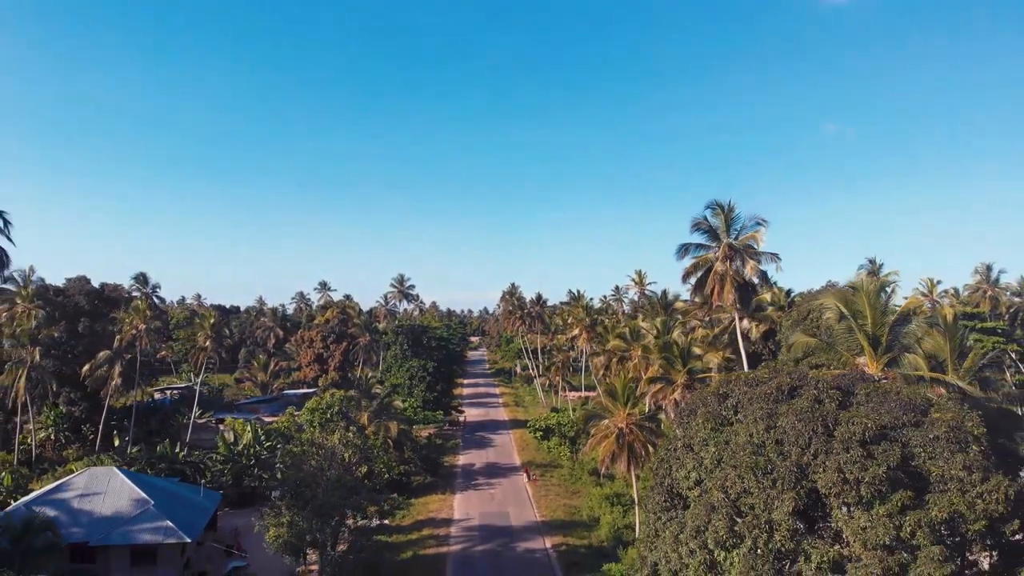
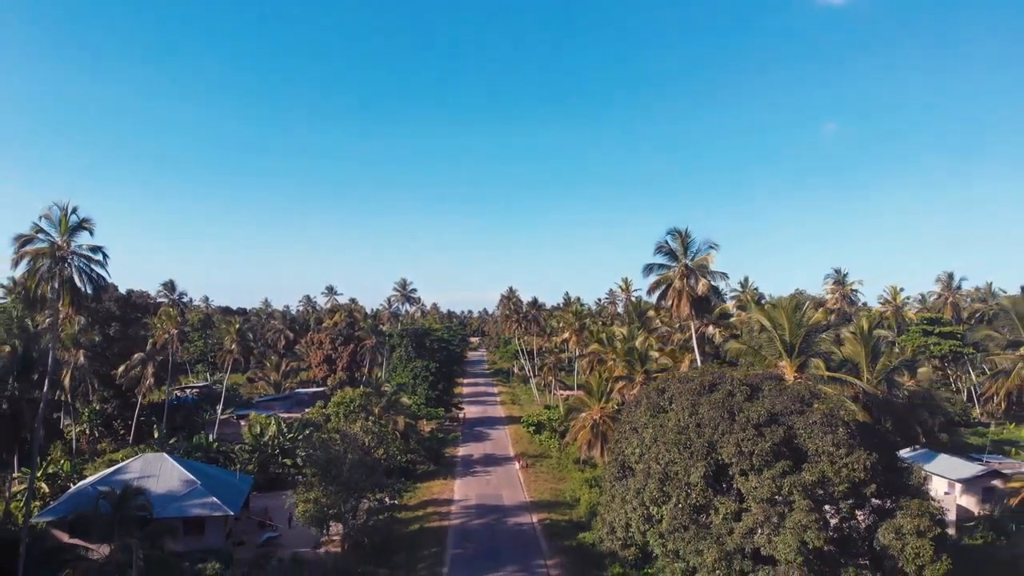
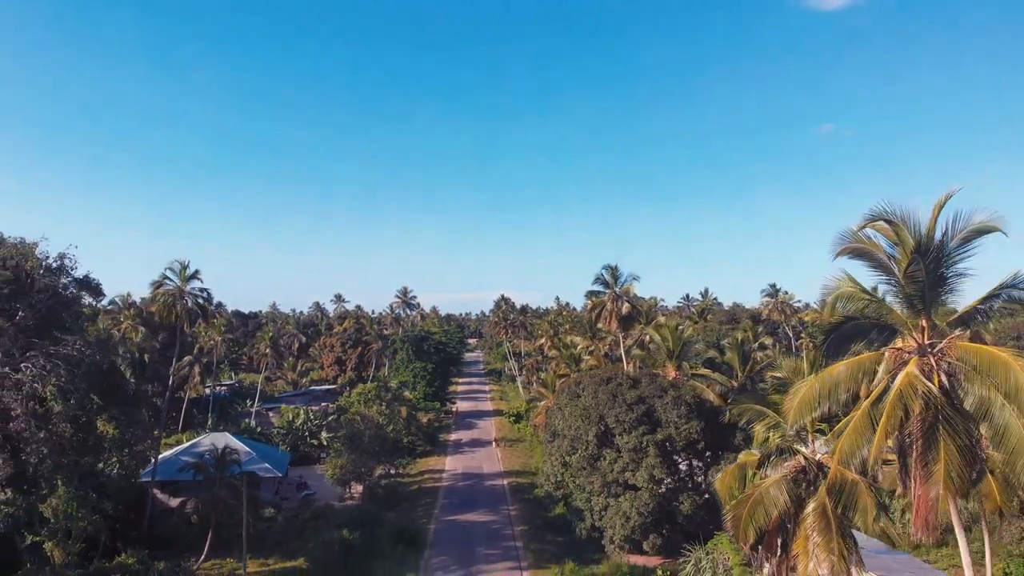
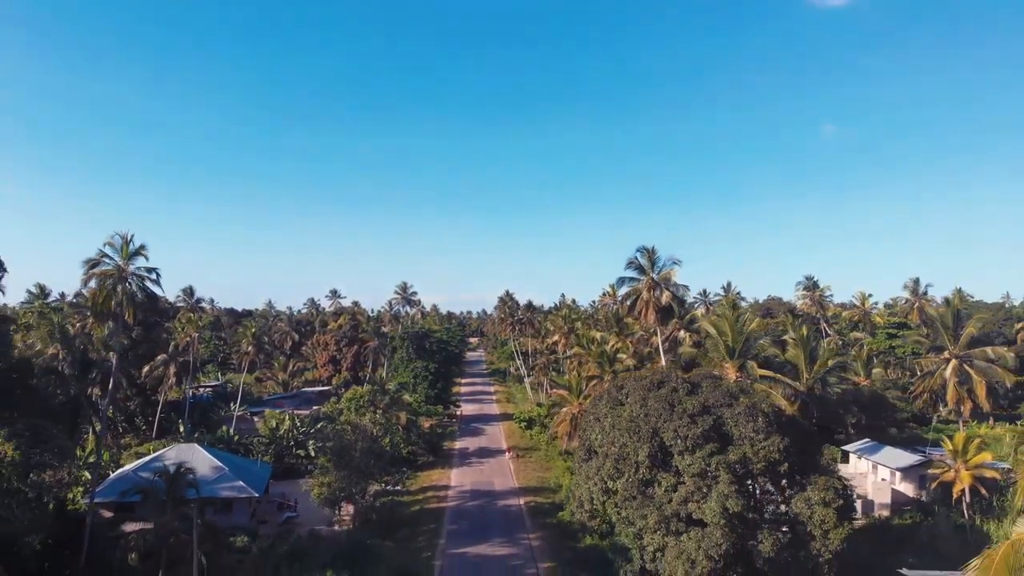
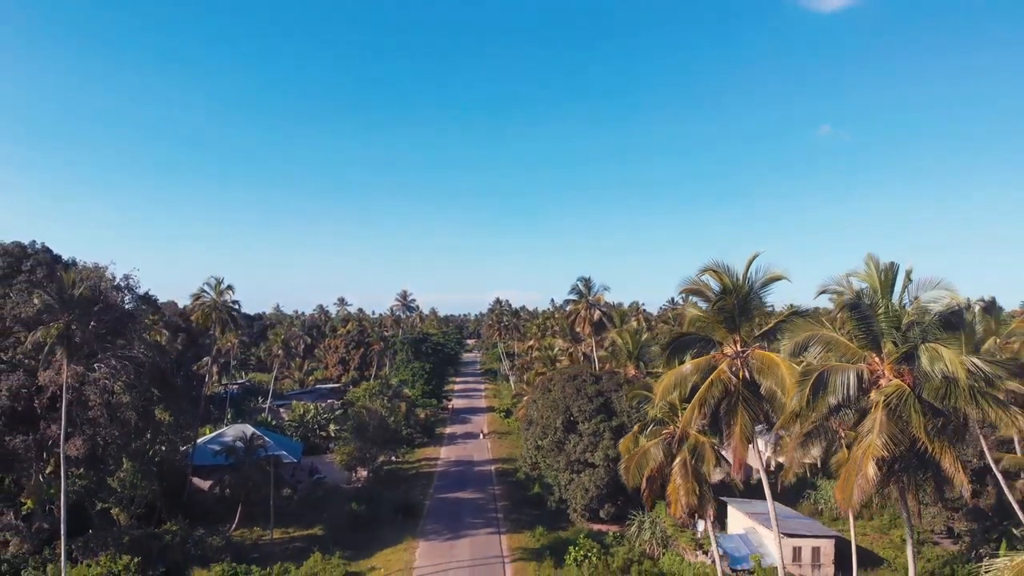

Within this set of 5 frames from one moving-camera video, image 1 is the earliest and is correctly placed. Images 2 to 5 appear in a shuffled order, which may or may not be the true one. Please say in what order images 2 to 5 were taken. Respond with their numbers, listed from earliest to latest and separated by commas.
2, 4, 3, 5
